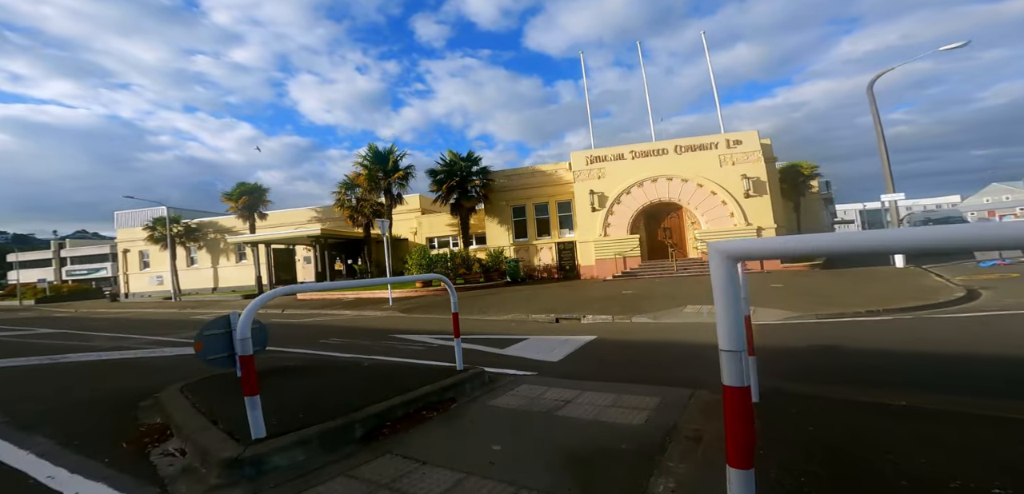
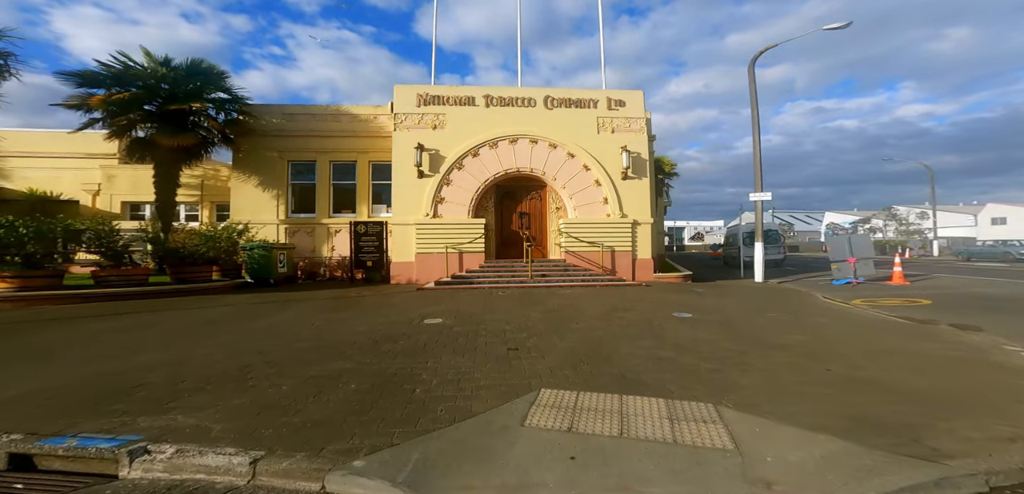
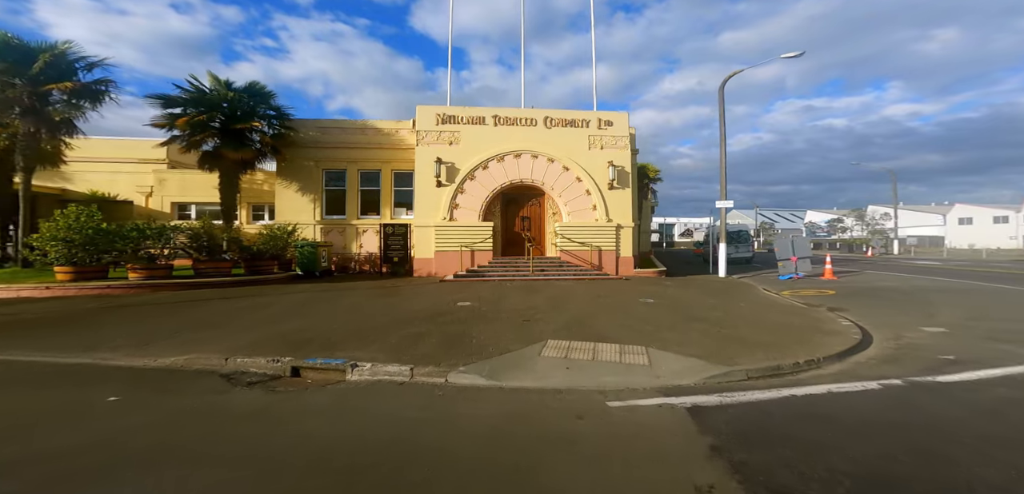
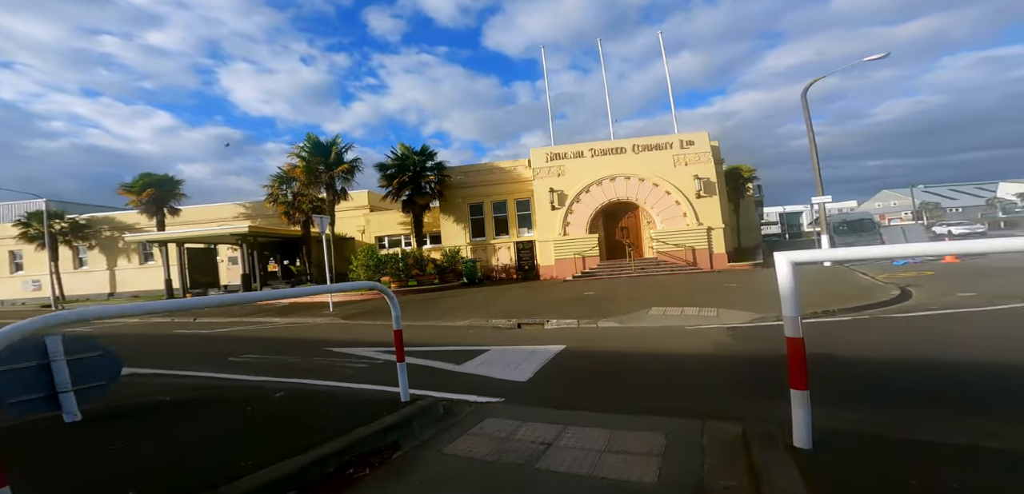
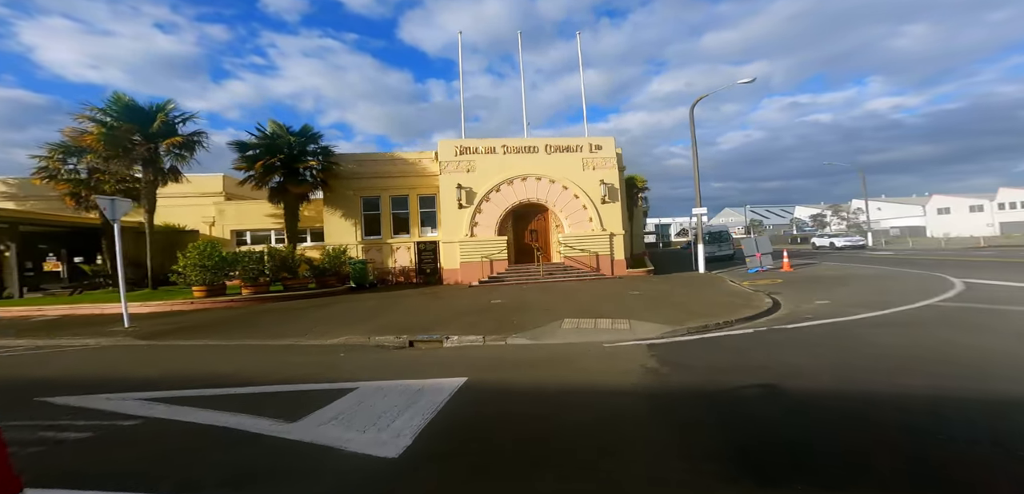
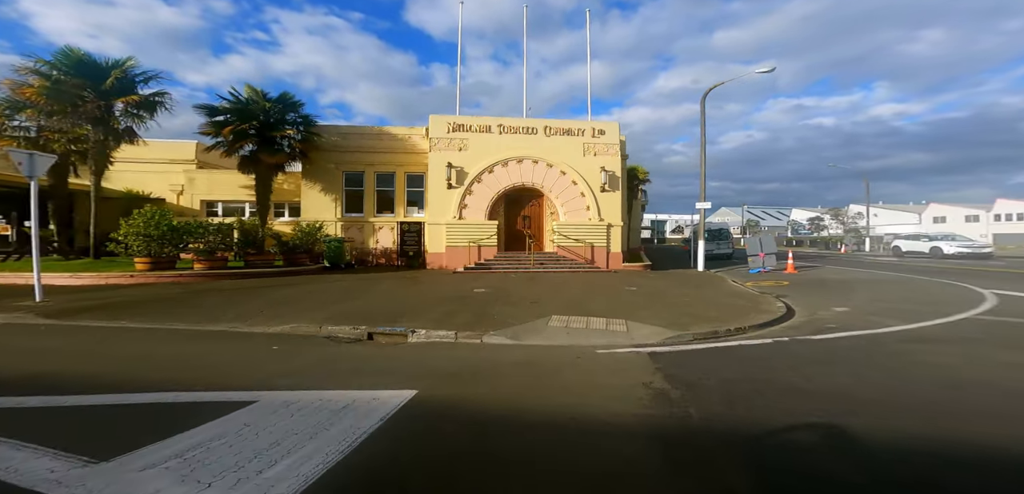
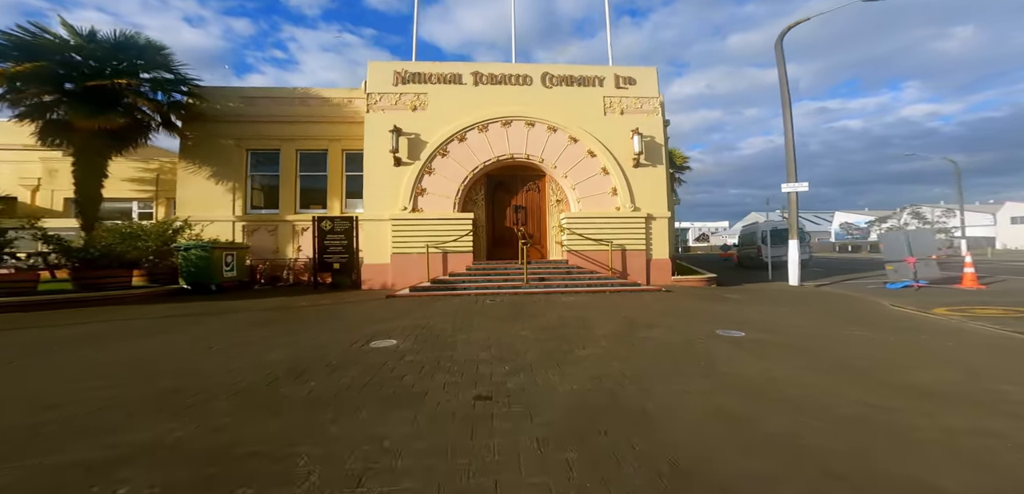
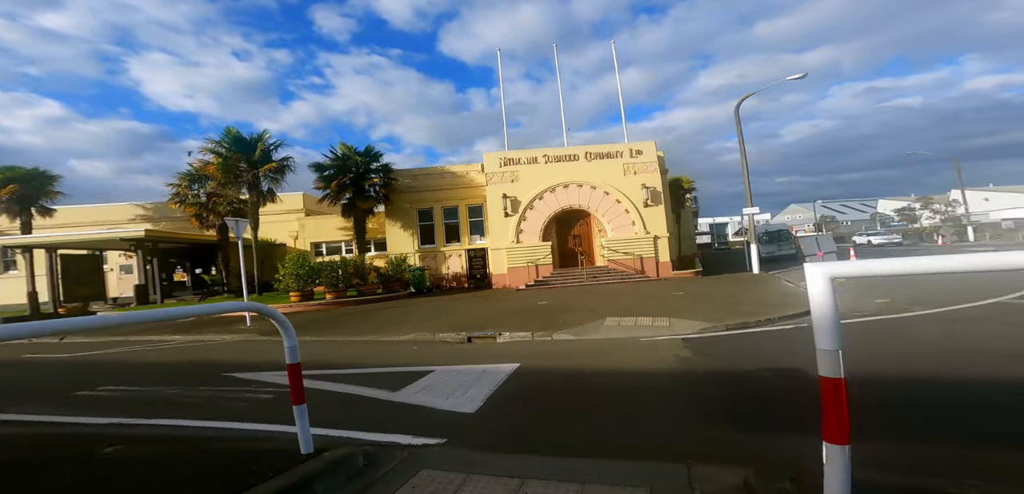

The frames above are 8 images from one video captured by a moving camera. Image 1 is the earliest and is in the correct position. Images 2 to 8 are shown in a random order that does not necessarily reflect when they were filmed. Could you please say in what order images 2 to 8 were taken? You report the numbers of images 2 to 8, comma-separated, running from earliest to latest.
4, 8, 5, 6, 3, 2, 7
